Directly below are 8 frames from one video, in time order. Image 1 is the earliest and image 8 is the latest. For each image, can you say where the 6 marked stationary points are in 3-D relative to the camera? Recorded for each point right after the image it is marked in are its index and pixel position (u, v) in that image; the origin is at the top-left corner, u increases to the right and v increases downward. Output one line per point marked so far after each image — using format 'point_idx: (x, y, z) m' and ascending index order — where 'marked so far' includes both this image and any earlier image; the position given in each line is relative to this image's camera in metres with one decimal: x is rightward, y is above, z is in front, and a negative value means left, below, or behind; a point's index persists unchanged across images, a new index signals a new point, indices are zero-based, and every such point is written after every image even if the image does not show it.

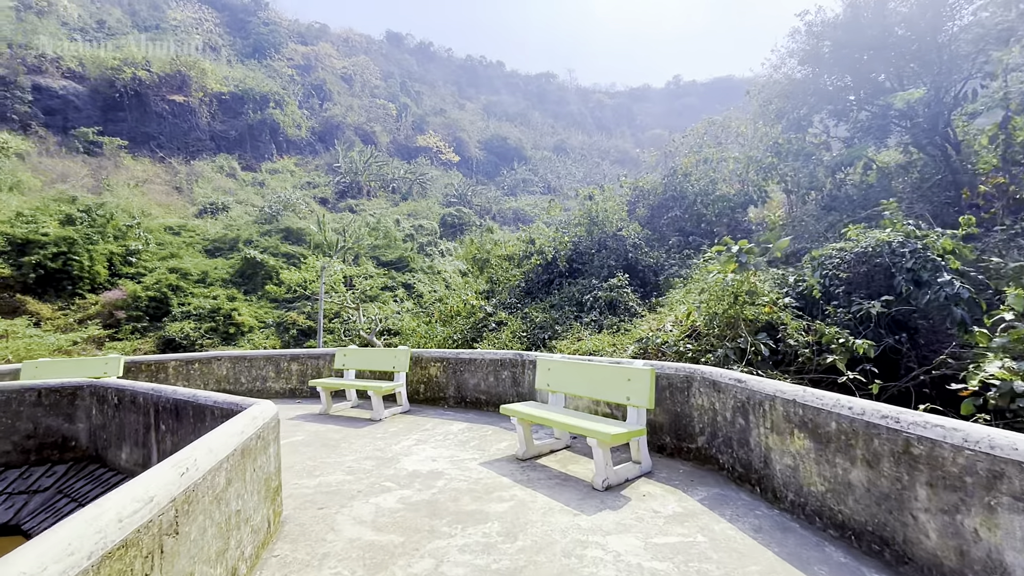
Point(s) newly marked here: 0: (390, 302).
0: (-4.9, -0.6, +18.7) m
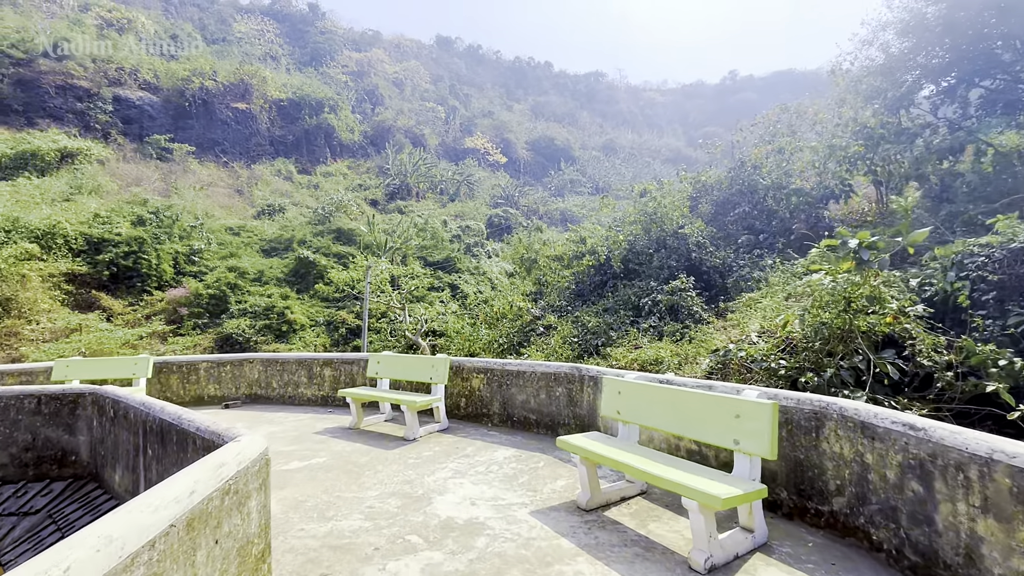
0: (-3.1, -0.7, +18.4) m
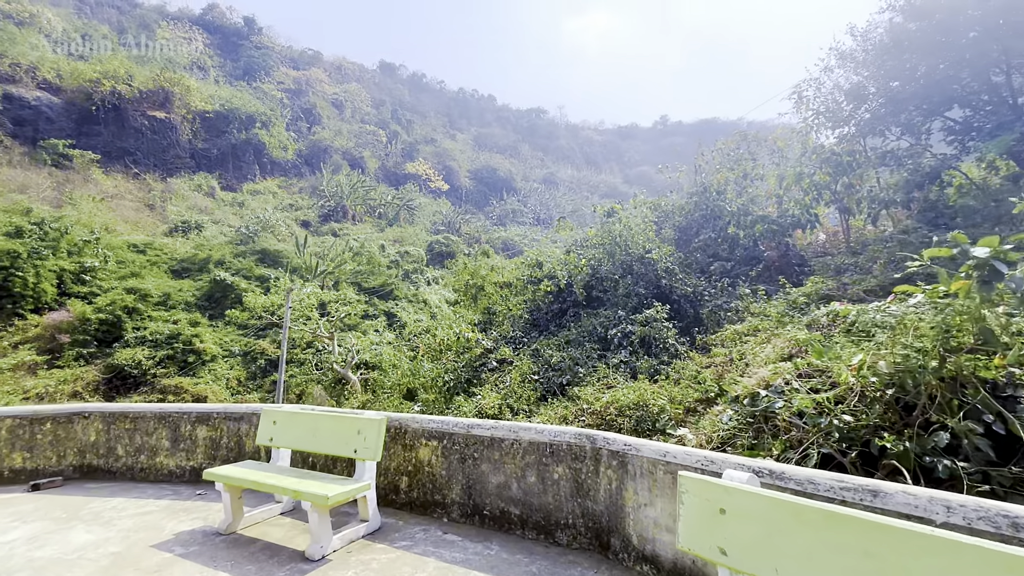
0: (-5.1, -1.6, +16.6) m
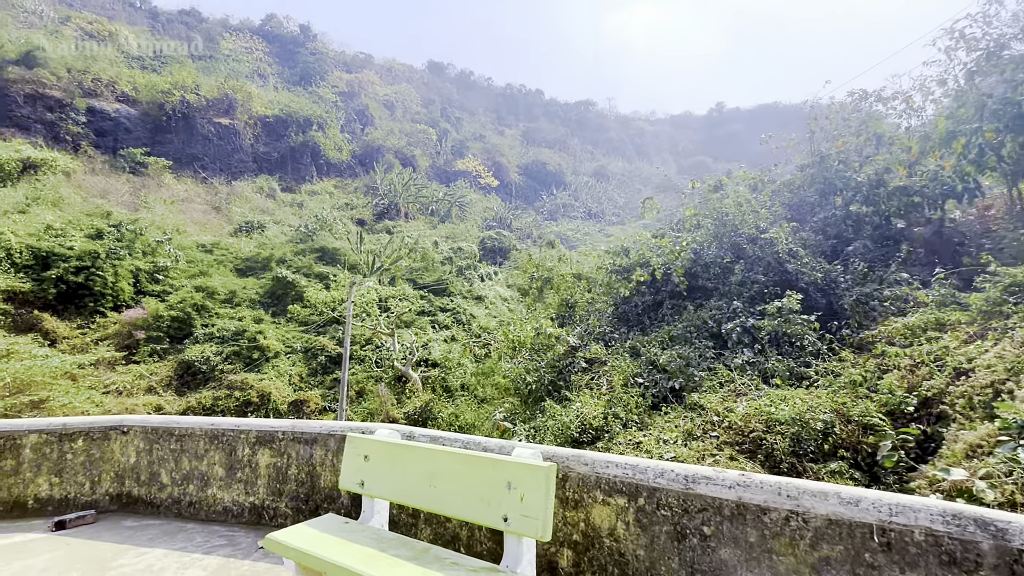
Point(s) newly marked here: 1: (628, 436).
0: (-2.9, -1.4, +15.9) m
1: (+1.2, -1.5, +5.0) m
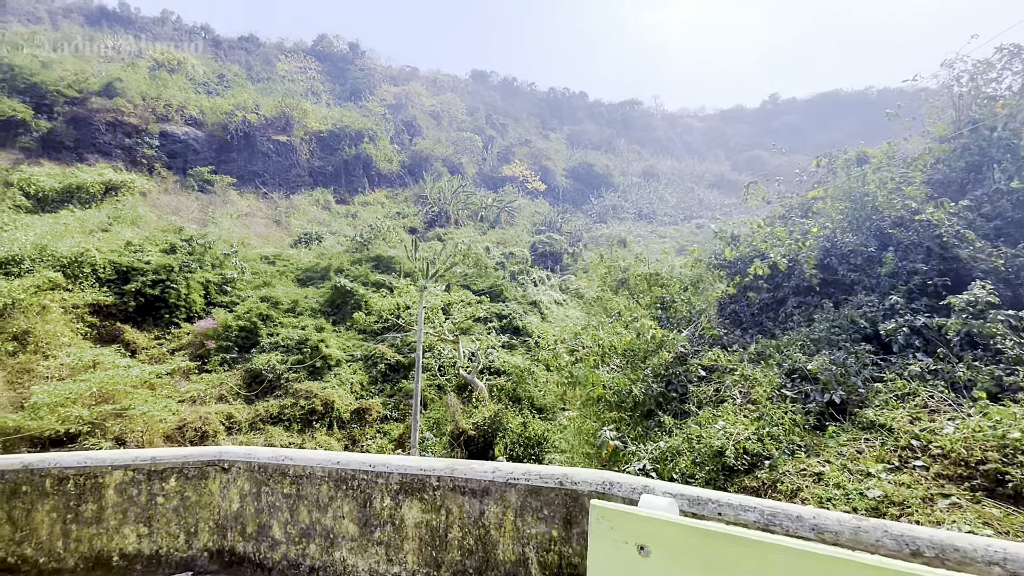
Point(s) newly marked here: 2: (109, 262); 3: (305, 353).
0: (-0.7, -1.6, +15.3) m
1: (+2.4, -1.5, +4.0) m
2: (-11.8, +0.7, +13.9) m
3: (-6.0, -1.8, +13.6) m
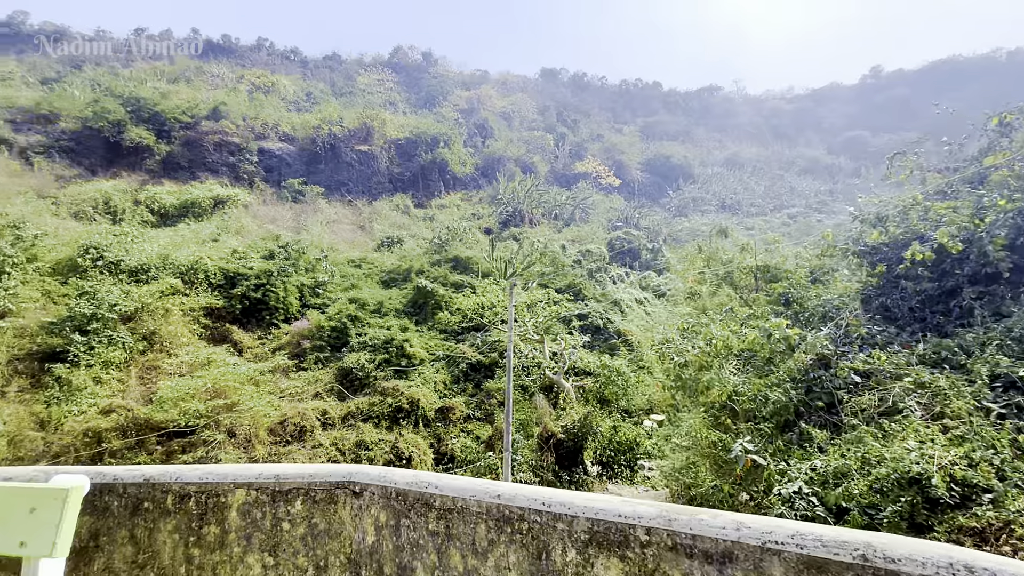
0: (+2.0, -1.5, +14.7) m
1: (+3.3, -1.3, +3.1) m
2: (-9.2, +0.6, +15.0) m
3: (-3.5, -1.9, +13.8) m
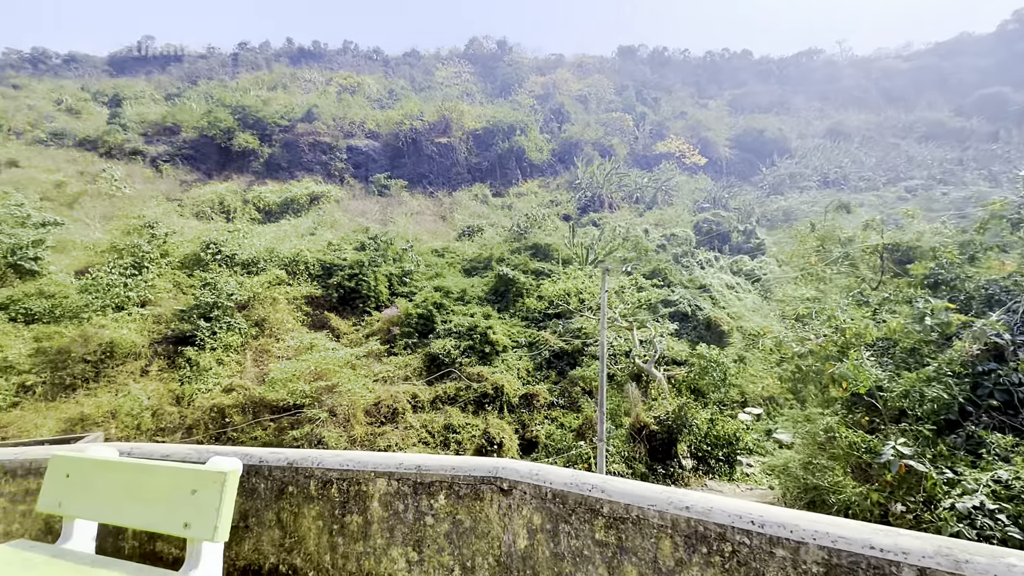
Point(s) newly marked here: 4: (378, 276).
0: (+4.6, -1.0, +14.0) m
1: (+4.1, -1.2, +2.3) m
2: (-6.5, +1.0, +16.0) m
3: (-1.0, -1.5, +14.0) m
4: (-4.5, +0.5, +16.3) m
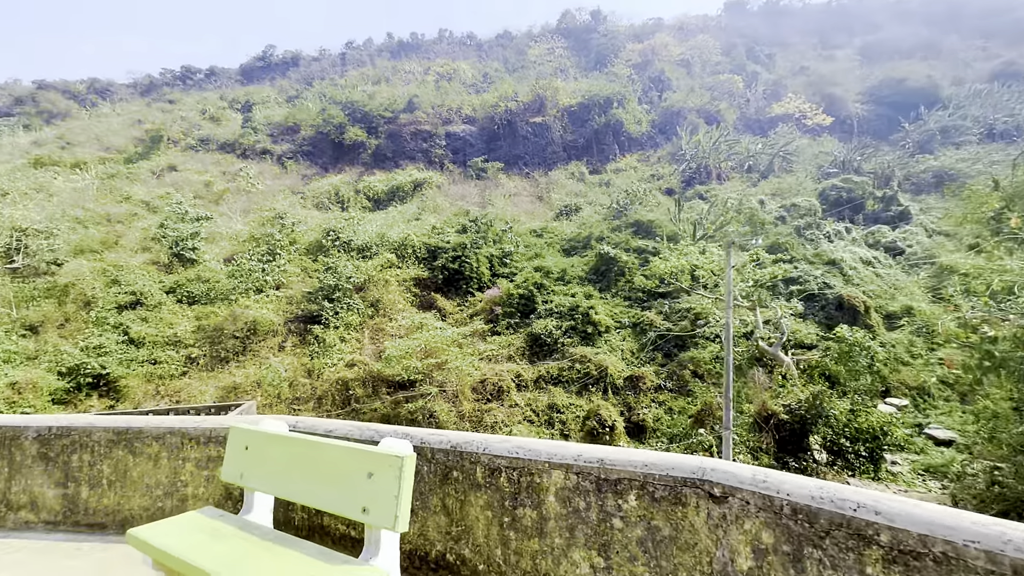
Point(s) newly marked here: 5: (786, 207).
0: (+7.5, -0.4, +12.5) m
1: (+4.7, -1.0, +1.2) m
2: (-3.0, +1.6, +16.6) m
3: (+2.1, -0.9, +13.6) m
4: (-0.9, +1.1, +16.5) m
5: (+11.4, +3.4, +18.7) m
